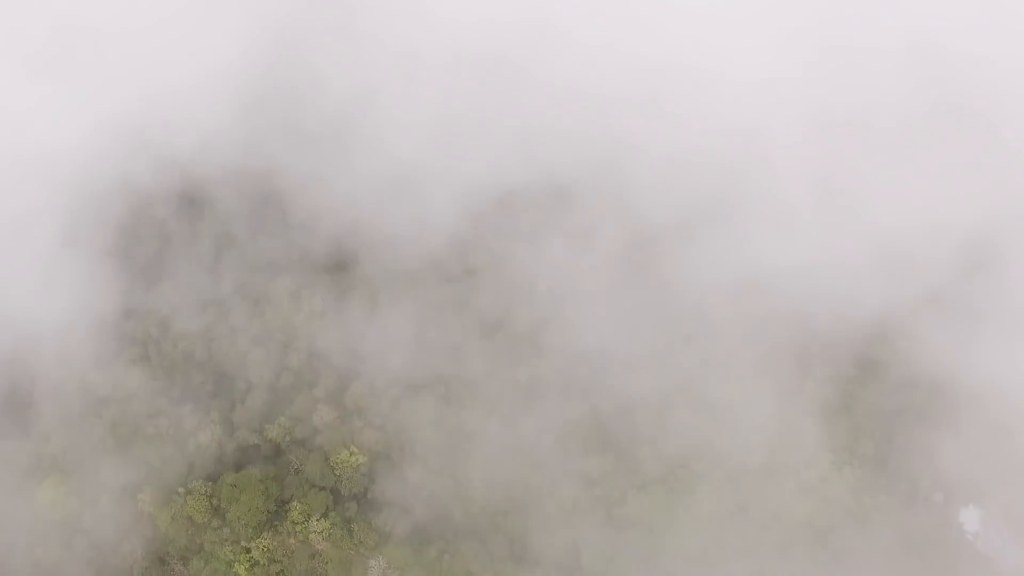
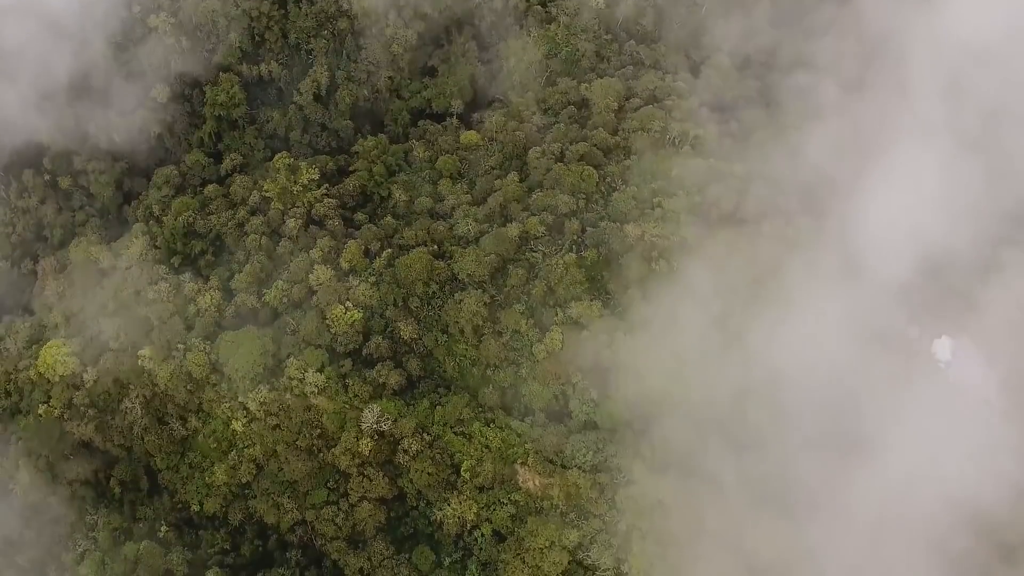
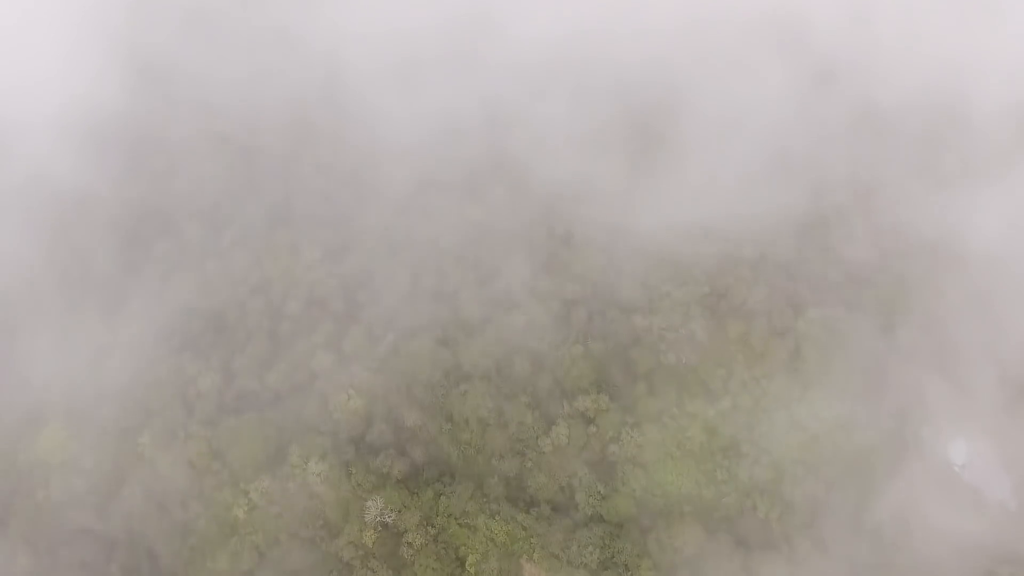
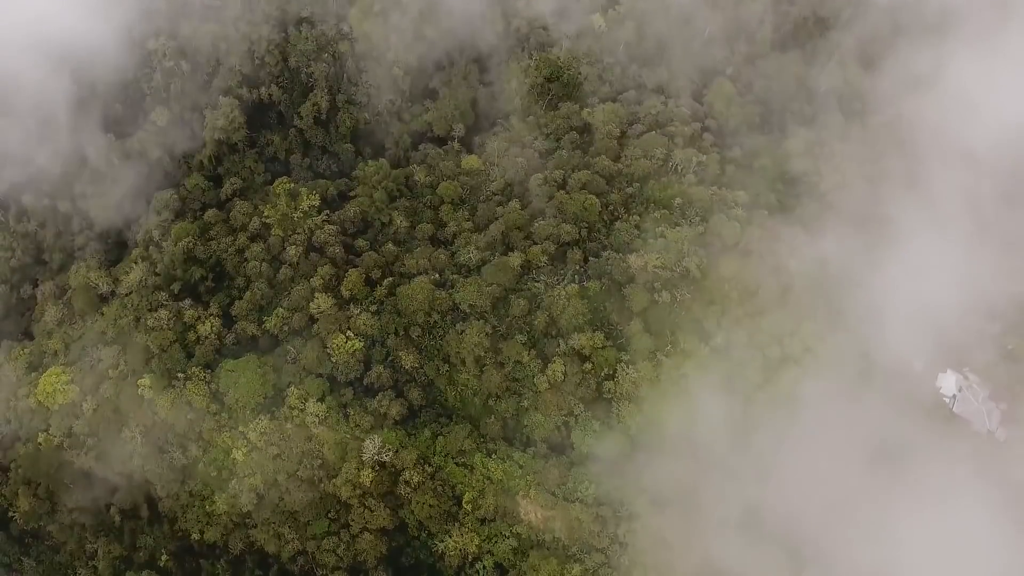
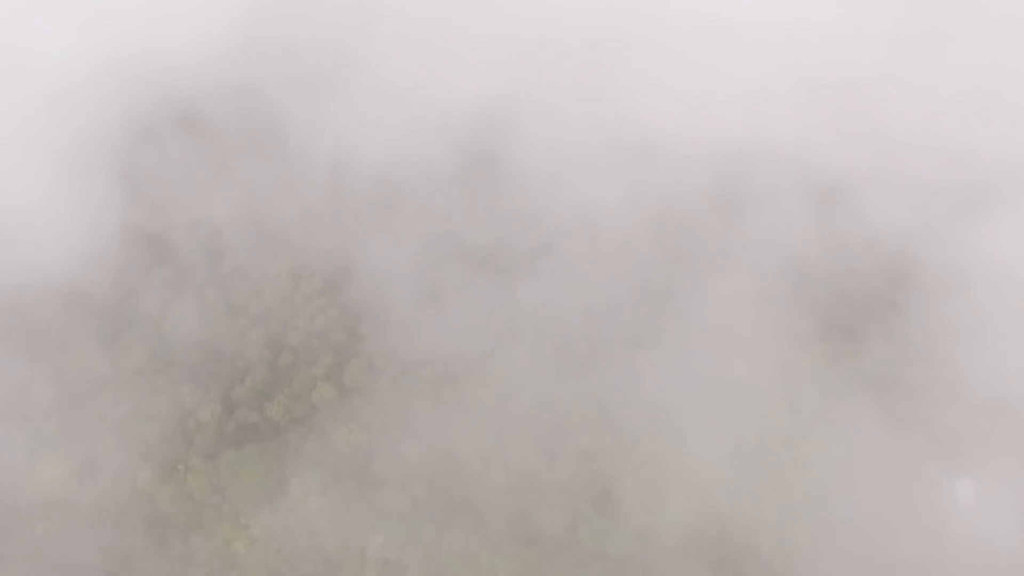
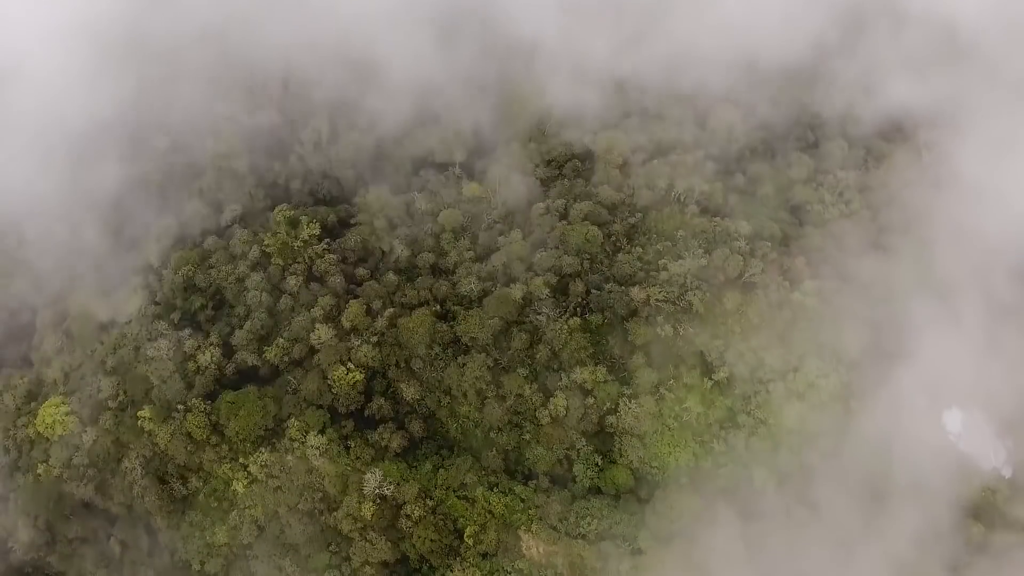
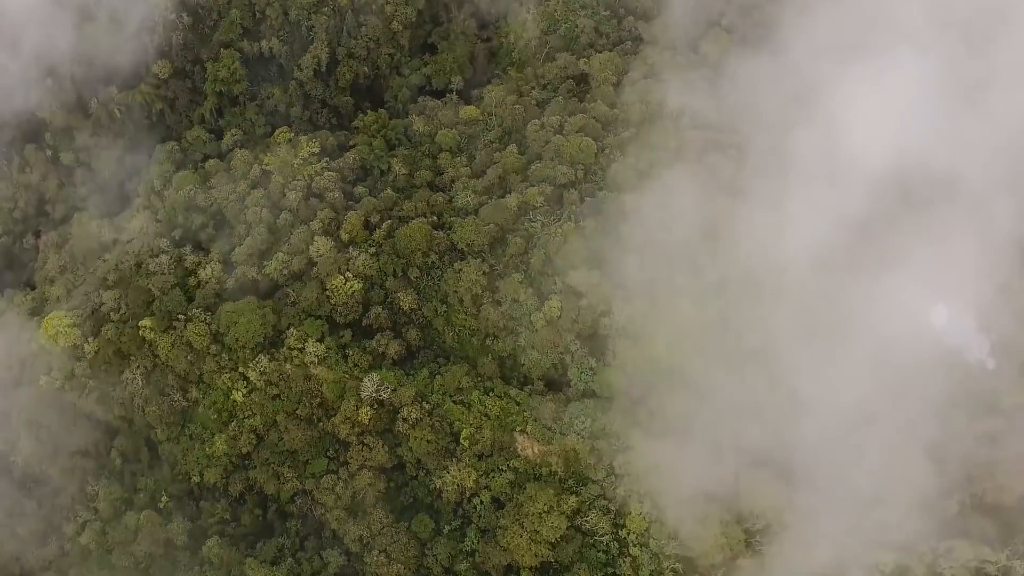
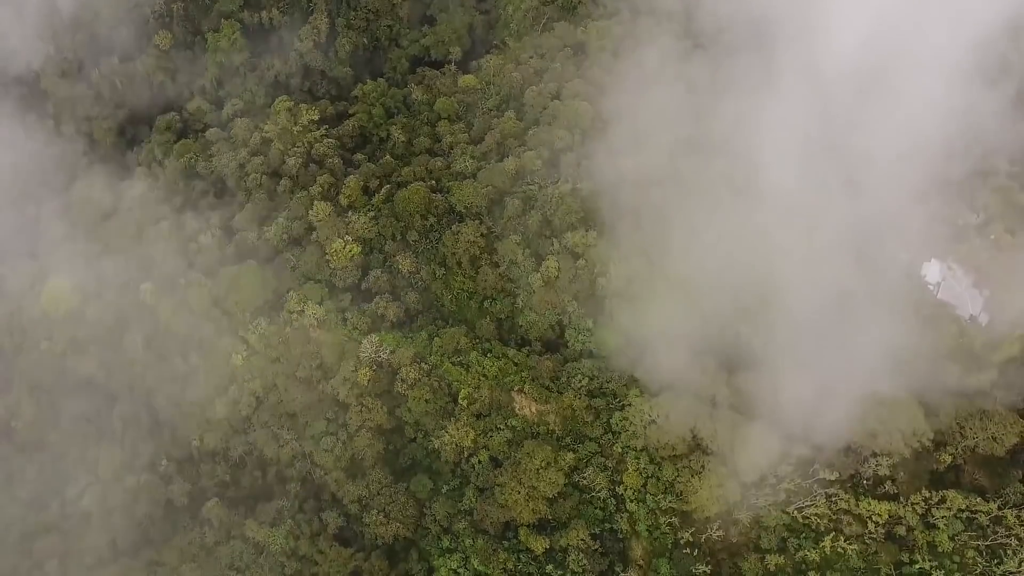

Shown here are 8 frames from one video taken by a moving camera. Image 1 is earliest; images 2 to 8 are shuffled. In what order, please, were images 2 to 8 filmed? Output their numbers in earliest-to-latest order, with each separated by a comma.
5, 3, 6, 4, 2, 7, 8
